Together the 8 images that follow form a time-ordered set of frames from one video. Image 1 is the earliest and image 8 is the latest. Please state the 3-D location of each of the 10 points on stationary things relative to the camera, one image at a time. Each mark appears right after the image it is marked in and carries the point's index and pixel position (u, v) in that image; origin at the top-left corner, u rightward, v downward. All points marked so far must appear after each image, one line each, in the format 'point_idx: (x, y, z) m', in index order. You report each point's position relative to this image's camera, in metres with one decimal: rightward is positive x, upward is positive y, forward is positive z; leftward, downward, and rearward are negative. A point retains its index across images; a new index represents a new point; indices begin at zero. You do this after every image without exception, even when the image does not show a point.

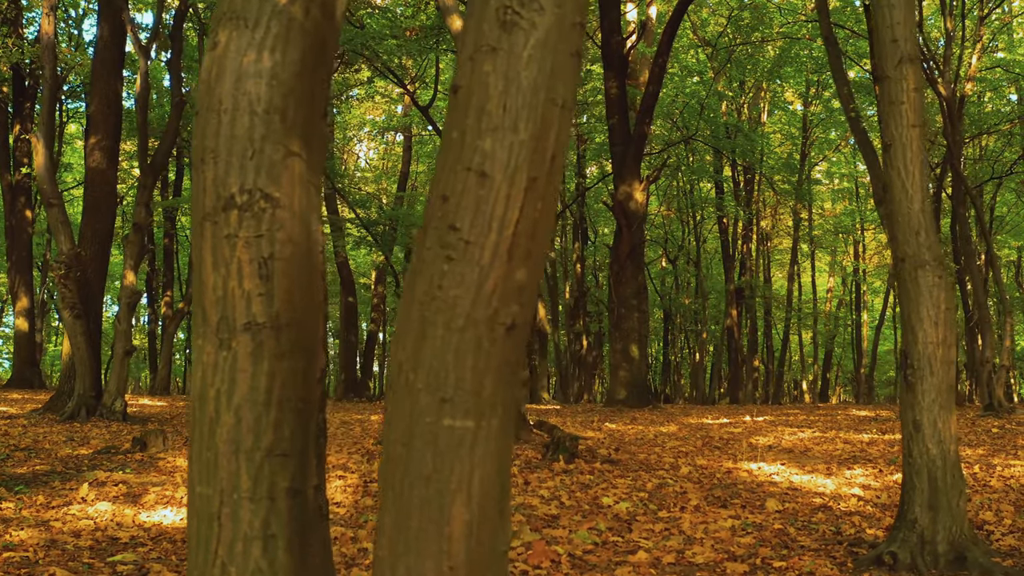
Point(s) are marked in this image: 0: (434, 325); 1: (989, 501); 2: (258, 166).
0: (-0.2, -0.1, +1.6) m
1: (+3.8, -1.7, +5.7) m
2: (-0.7, +0.3, +1.9) m
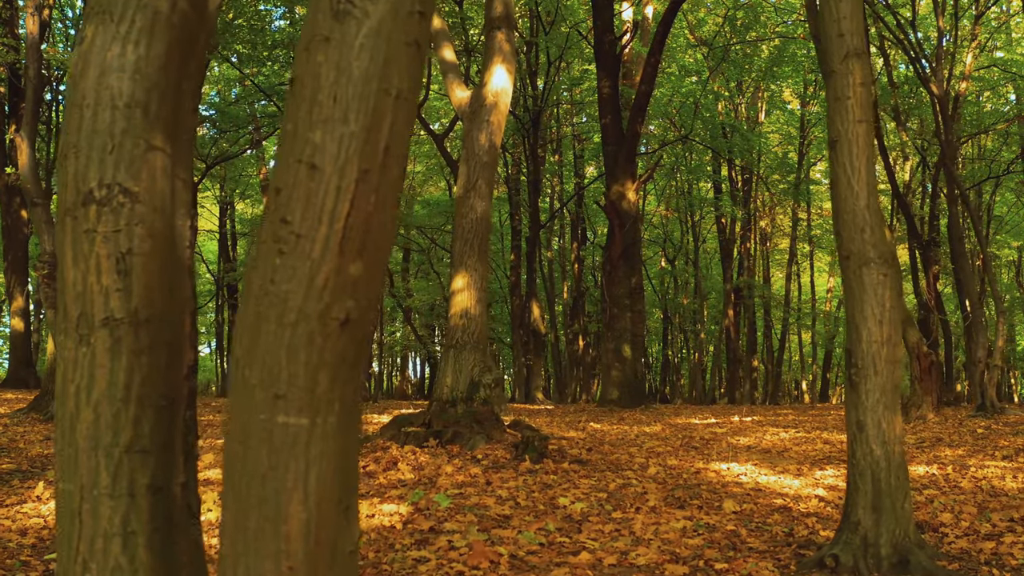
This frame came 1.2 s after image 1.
0: (-0.6, -0.1, +1.6) m
1: (+3.5, -1.7, +5.7) m
2: (-1.1, +0.3, +1.9) m
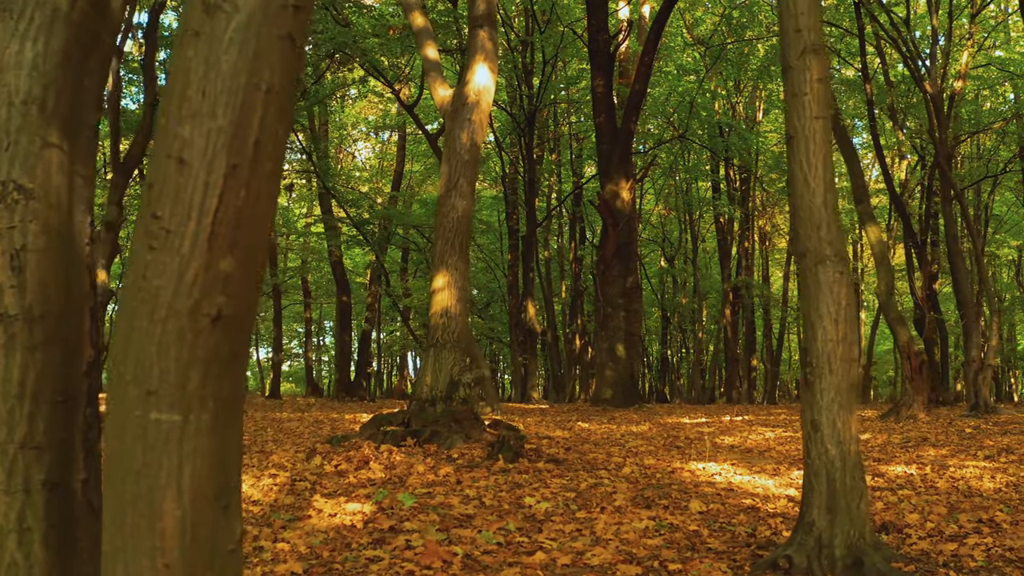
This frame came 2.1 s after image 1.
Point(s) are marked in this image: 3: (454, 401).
0: (-0.8, -0.1, +1.6) m
1: (+3.3, -1.7, +5.6) m
2: (-1.3, +0.3, +1.9) m
3: (-0.7, -1.3, +8.1) m
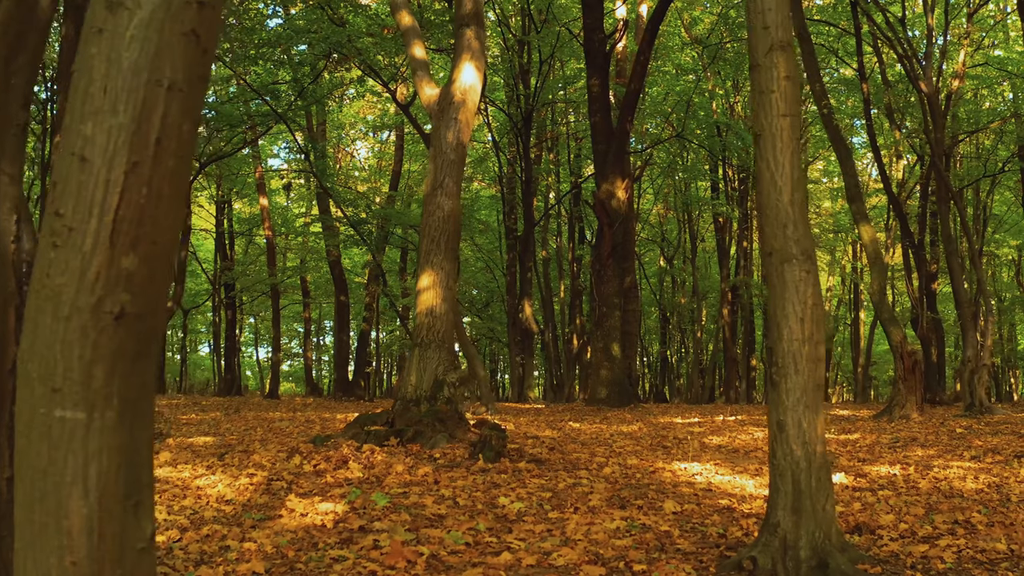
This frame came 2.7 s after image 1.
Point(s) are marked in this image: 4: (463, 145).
0: (-1.0, -0.1, +1.6) m
1: (+3.1, -1.7, +5.6) m
2: (-1.5, +0.4, +1.9) m
3: (-0.8, -1.3, +8.1) m
4: (-0.6, +1.8, +8.9) m
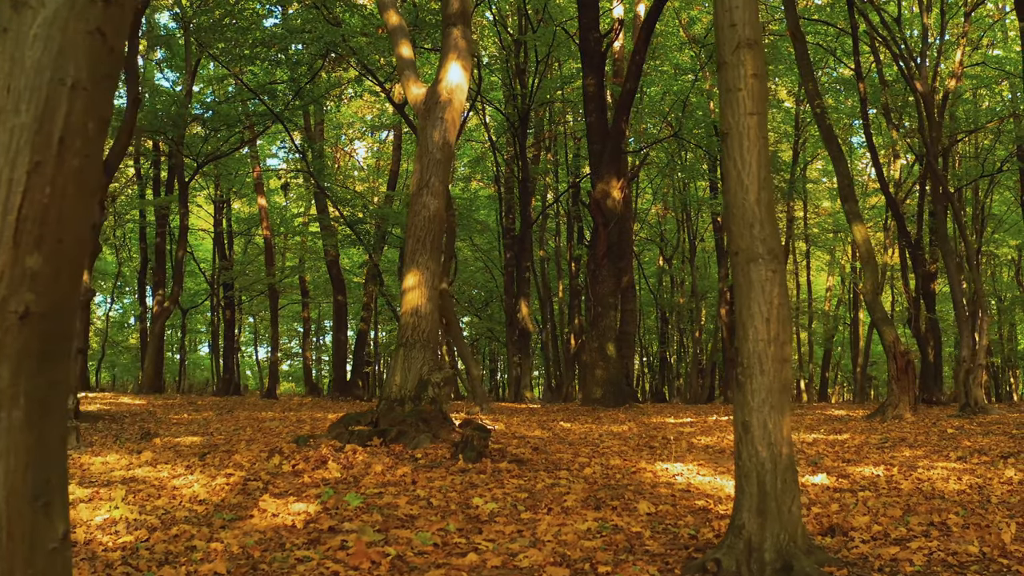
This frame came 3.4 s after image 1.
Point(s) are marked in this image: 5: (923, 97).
0: (-1.2, -0.1, +1.6) m
1: (+2.9, -1.7, +5.5) m
2: (-1.7, +0.4, +1.9) m
3: (-1.0, -1.3, +8.0) m
4: (-0.8, +1.8, +8.8) m
5: (+9.3, +4.3, +16.1) m
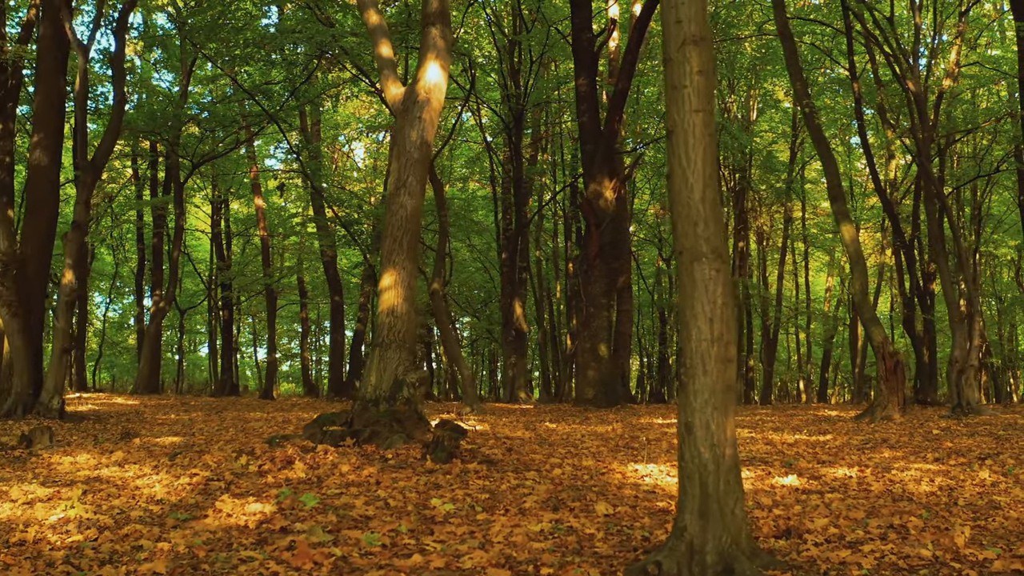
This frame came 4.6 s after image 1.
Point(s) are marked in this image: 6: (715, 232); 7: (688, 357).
0: (-1.6, -0.1, +1.5) m
1: (+2.6, -1.7, +5.5) m
2: (-2.1, +0.4, +1.9) m
3: (-1.3, -1.3, +8.0) m
4: (-1.0, +1.8, +8.8) m
5: (+9.1, +4.3, +16.0) m
6: (+1.1, +0.3, +3.8) m
7: (+0.9, -0.4, +3.8) m
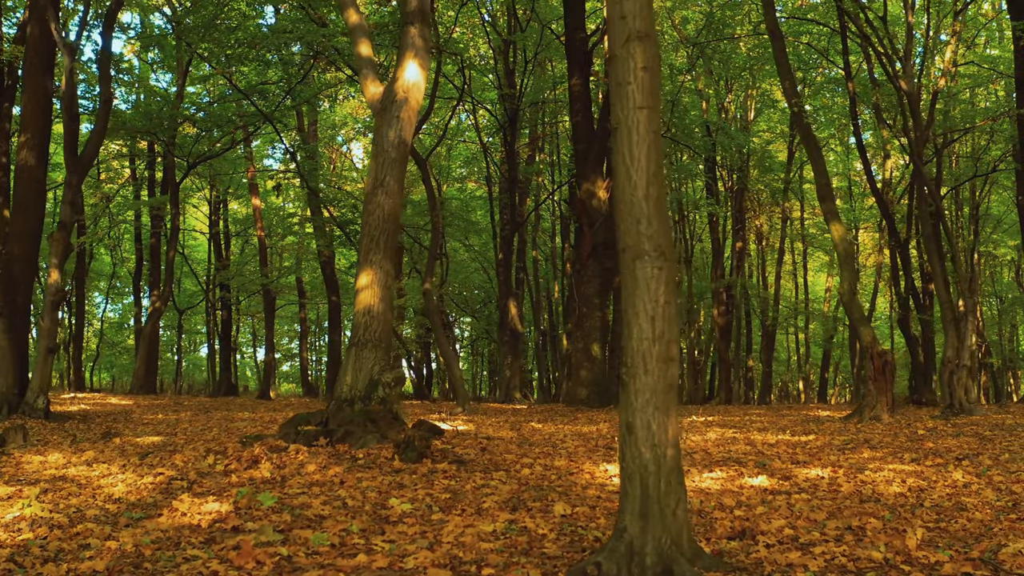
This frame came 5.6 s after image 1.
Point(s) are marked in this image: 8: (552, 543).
0: (-1.9, 0.0, +1.5) m
1: (+2.3, -1.7, +5.4) m
2: (-2.4, +0.4, +1.9) m
3: (-1.6, -1.3, +8.0) m
4: (-1.3, +1.8, +8.8) m
5: (+8.9, +4.3, +15.9) m
6: (+0.8, +0.3, +3.8) m
7: (+0.6, -0.4, +3.8) m
8: (+0.3, -1.6, +4.4) m
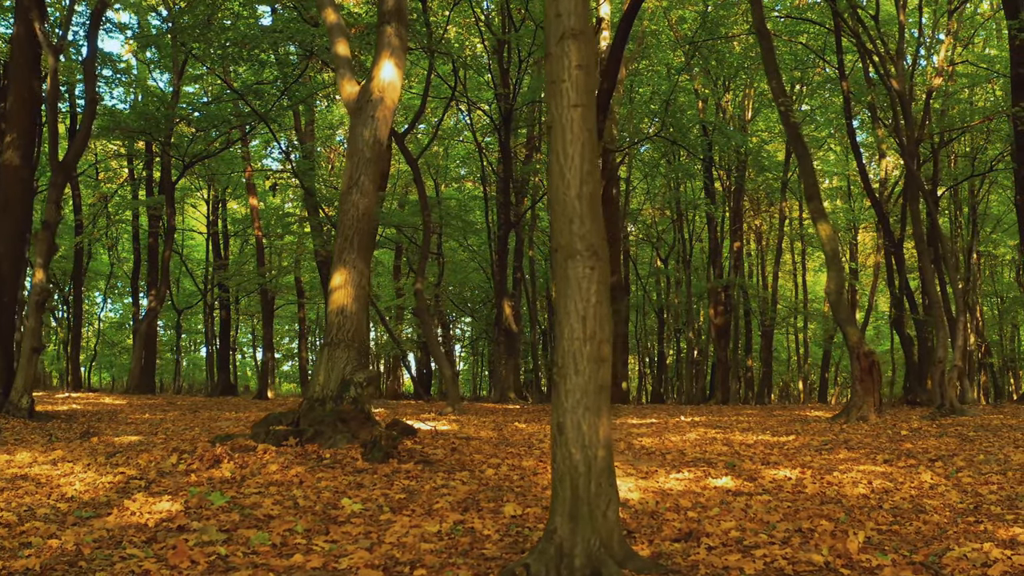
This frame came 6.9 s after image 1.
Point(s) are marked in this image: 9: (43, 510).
0: (-2.3, 0.0, +1.5) m
1: (+1.9, -1.7, +5.4) m
2: (-2.8, +0.4, +1.9) m
3: (-1.9, -1.3, +8.0) m
4: (-1.6, +1.8, +8.8) m
5: (+8.7, +4.3, +15.8) m
6: (+0.4, +0.3, +3.8) m
7: (+0.3, -0.4, +3.7) m
8: (-0.1, -1.6, +4.3) m
9: (-3.3, -1.5, +4.9) m
